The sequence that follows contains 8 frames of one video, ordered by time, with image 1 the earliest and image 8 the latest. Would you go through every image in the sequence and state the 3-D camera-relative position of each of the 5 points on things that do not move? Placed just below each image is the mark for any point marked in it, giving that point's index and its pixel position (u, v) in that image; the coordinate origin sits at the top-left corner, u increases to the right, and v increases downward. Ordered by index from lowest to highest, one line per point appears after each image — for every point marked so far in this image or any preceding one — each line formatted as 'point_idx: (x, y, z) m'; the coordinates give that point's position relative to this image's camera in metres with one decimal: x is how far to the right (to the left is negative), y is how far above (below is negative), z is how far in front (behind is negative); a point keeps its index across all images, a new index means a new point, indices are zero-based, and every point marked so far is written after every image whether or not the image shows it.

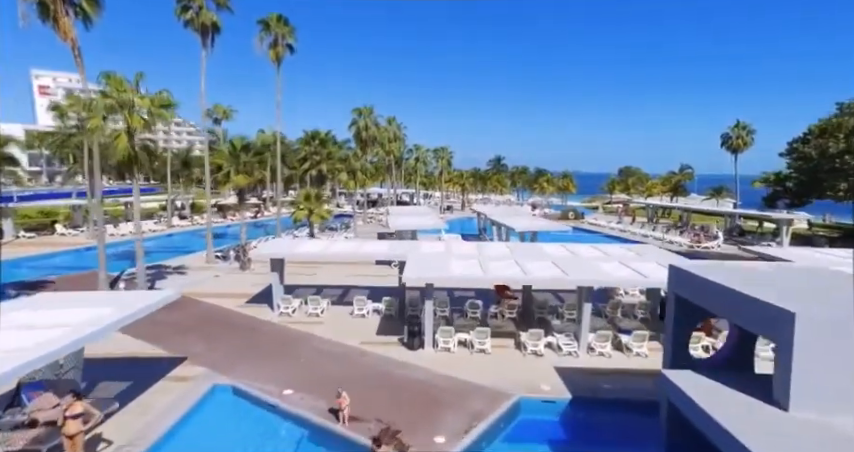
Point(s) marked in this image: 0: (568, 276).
0: (+3.7, -1.3, +11.9) m
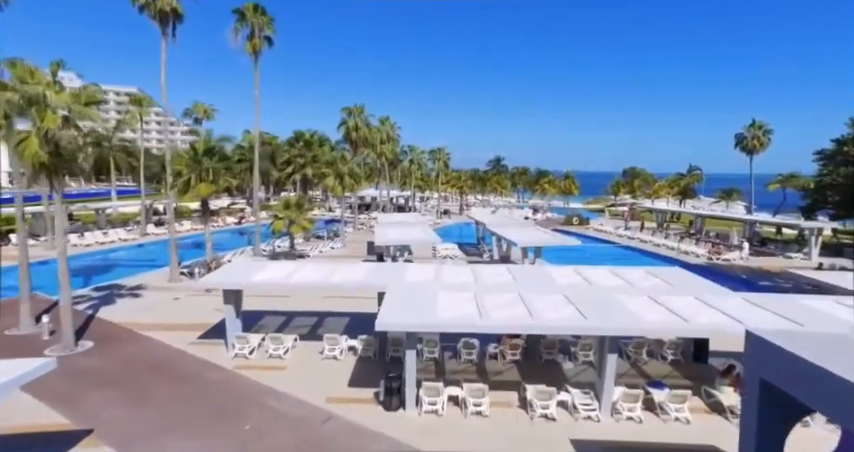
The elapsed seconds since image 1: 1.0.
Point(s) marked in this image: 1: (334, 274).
0: (+3.3, -1.9, +9.3) m
1: (-2.7, -1.4, +13.4) m
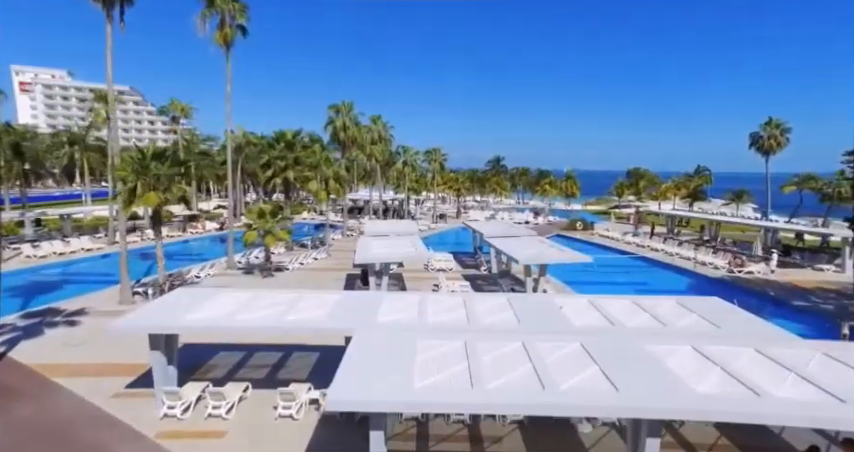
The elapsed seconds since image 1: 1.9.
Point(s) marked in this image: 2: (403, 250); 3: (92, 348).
0: (+2.9, -2.5, +6.7) m
1: (-3.2, -2.0, +10.8) m
2: (-1.1, -1.0, +19.1) m
3: (-9.7, -3.6, +13.1) m
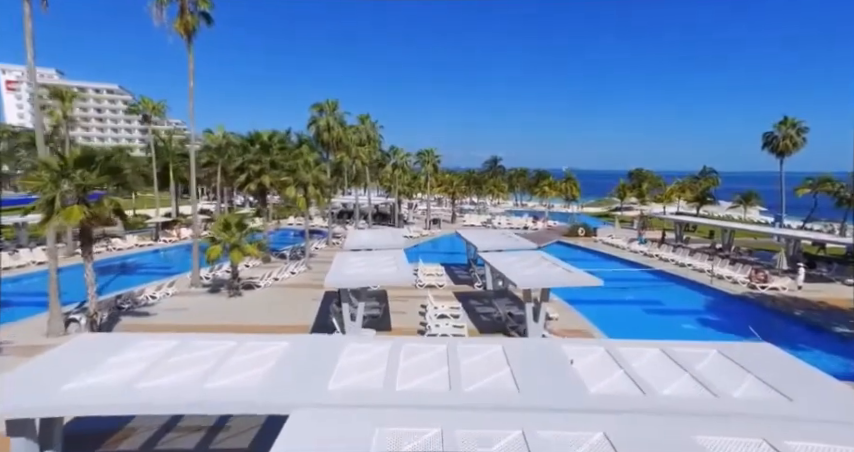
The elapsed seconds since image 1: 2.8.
0: (+2.3, -3.1, +4.1) m
1: (-3.7, -2.6, +8.2) m
2: (-1.7, -1.6, +16.5) m
3: (-10.2, -4.2, +10.5) m
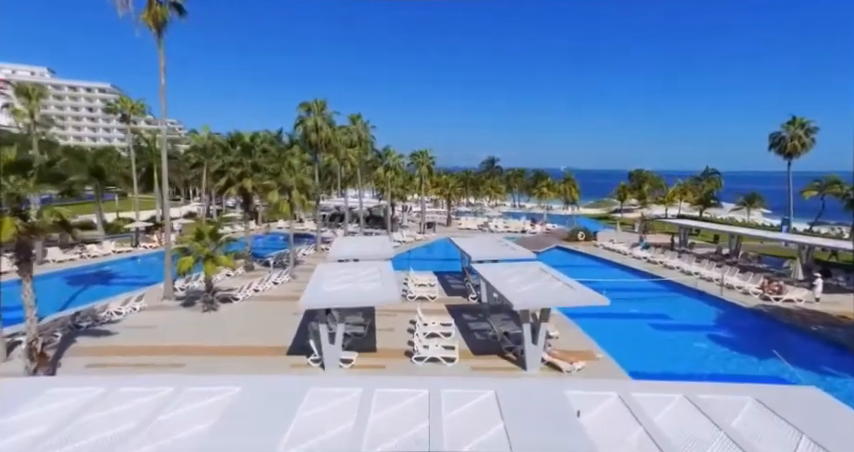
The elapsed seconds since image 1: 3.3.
0: (+2.0, -3.4, +2.6) m
1: (-4.1, -2.9, +6.6) m
2: (-2.1, -2.0, +15.0) m
3: (-10.6, -4.6, +8.9) m
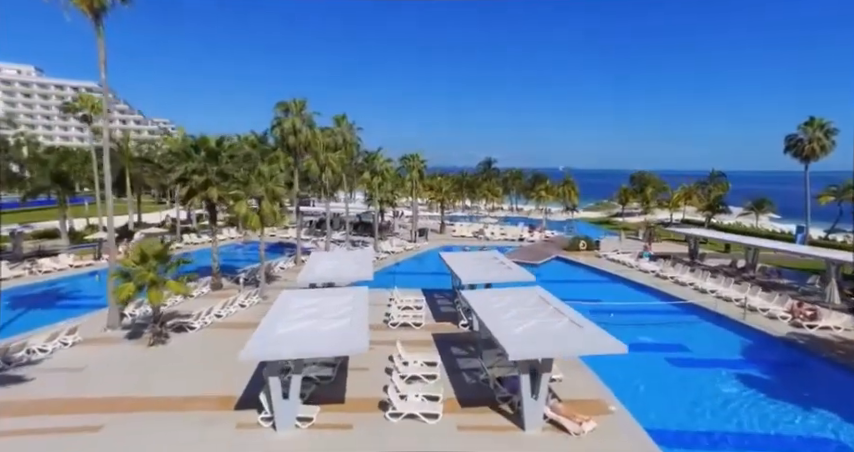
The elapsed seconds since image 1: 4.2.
0: (+1.4, -4.2, 0.0) m
1: (-4.6, -3.6, +4.0) m
2: (-2.7, -2.7, +12.3) m
3: (-11.2, -5.3, +6.3) m
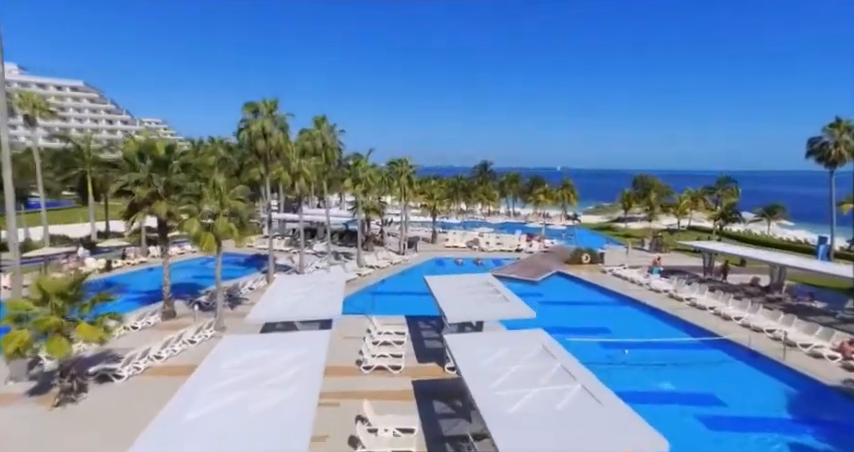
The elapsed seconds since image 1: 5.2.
0: (+0.9, -5.0, -3.1) m
1: (-5.2, -4.5, +0.9) m
2: (-3.3, -3.5, +9.2) m
3: (-11.8, -6.1, +3.1) m
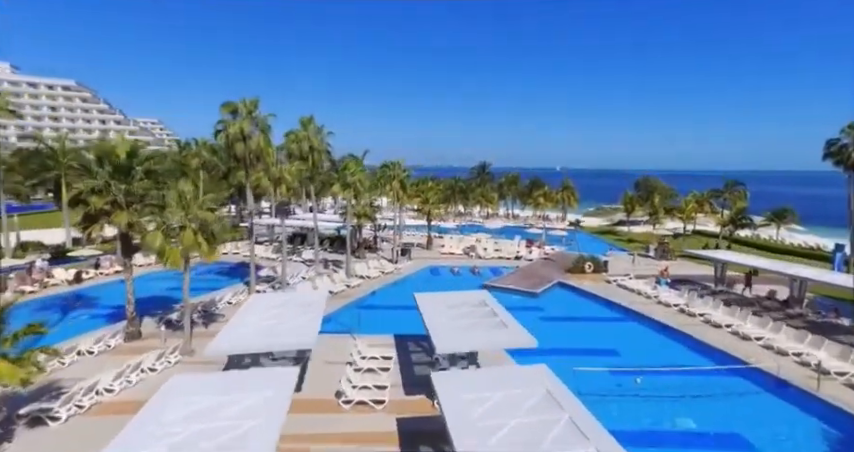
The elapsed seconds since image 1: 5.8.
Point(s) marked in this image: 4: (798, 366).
0: (+0.5, -5.4, -4.9) m
1: (-5.6, -4.9, -1.0) m
2: (-3.7, -4.0, +7.3) m
3: (-12.2, -6.6, +1.2) m
4: (+13.0, -4.9, +16.0) m
